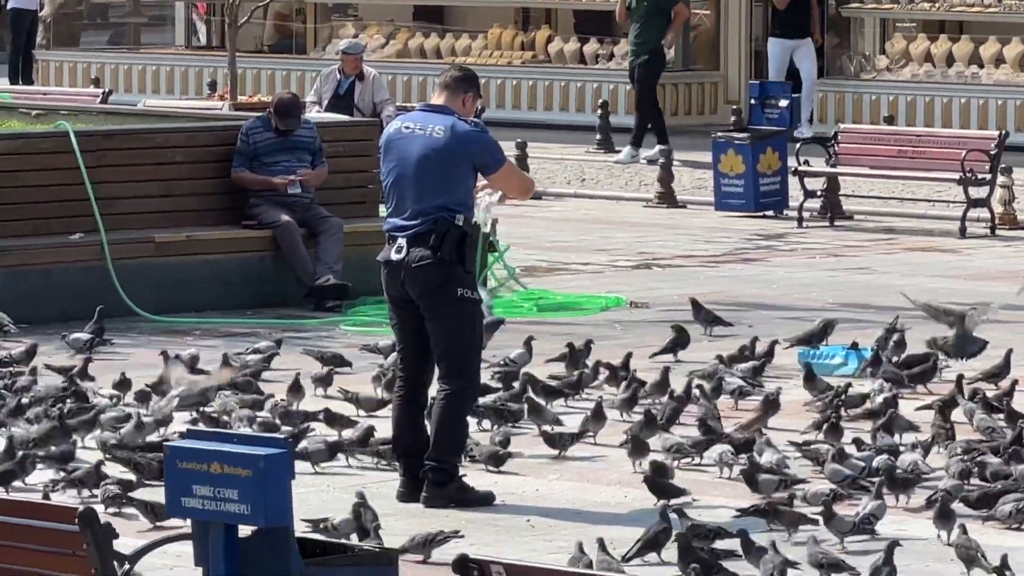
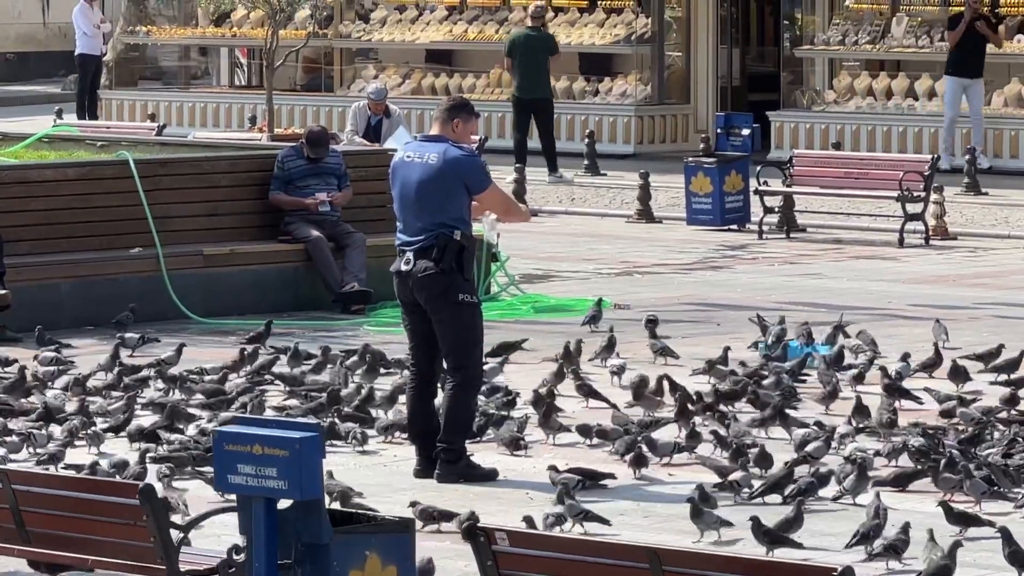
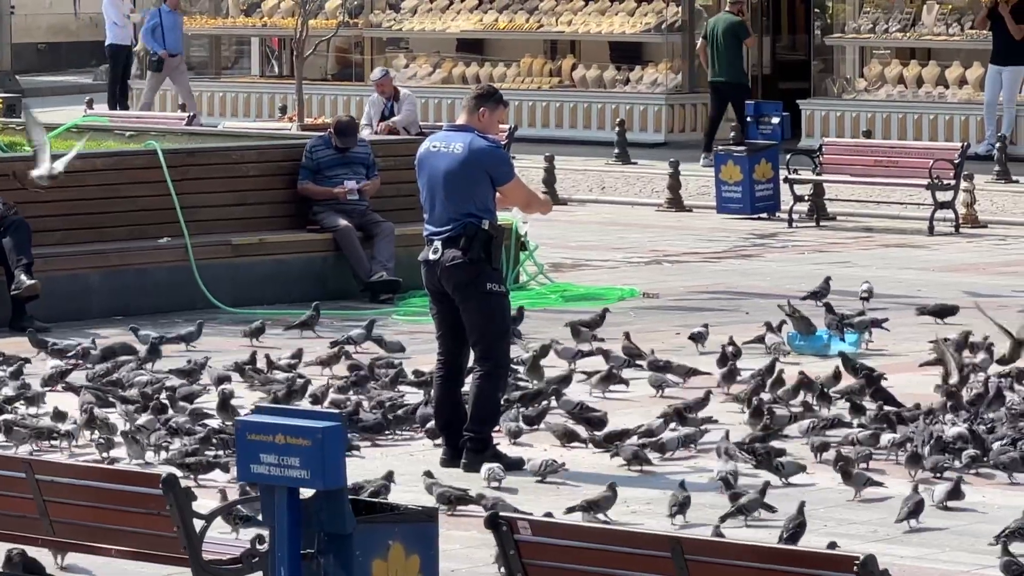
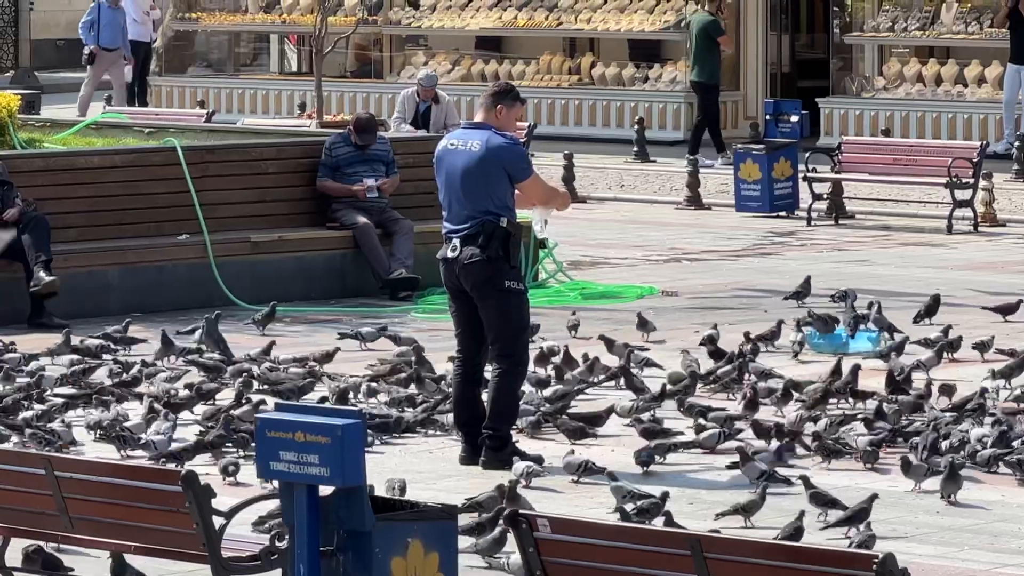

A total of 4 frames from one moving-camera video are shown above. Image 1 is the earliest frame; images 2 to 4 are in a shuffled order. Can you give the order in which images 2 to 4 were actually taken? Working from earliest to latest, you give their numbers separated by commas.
2, 4, 3
